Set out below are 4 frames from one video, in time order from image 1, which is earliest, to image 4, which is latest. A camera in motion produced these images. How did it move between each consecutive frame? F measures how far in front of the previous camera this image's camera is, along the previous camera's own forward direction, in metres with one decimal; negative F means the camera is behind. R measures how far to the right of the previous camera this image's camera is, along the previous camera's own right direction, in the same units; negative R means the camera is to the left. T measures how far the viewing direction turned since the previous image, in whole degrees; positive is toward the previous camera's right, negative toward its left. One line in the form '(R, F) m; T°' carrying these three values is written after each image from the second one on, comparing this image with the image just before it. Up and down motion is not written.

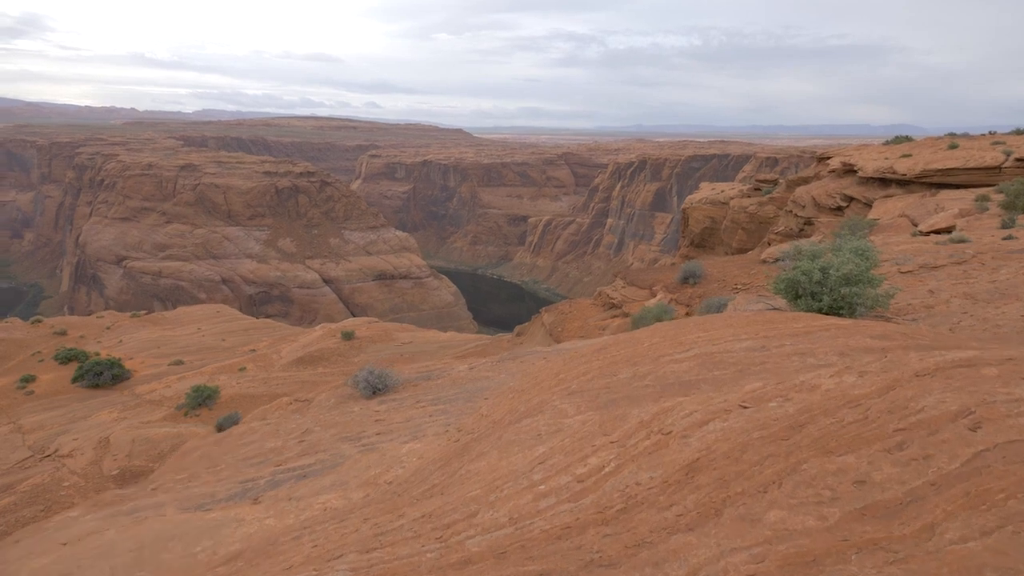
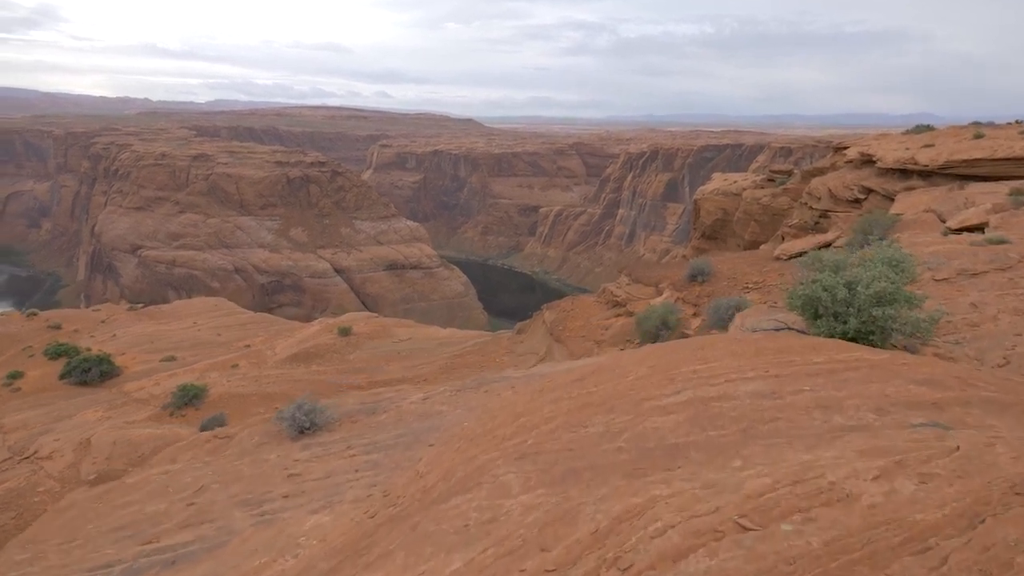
(+0.4, +1.0) m; -1°
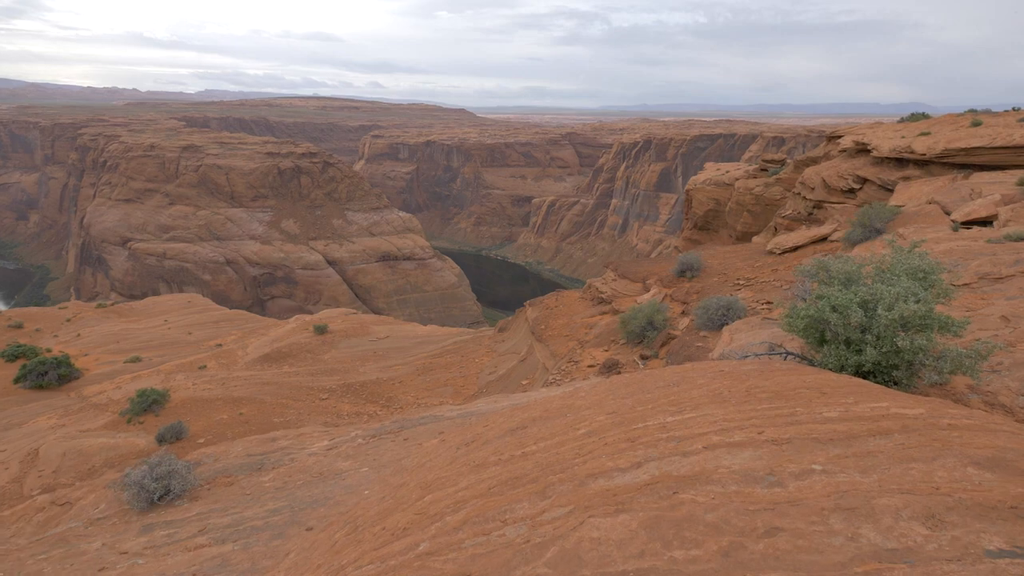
(+0.5, +1.1) m; +1°
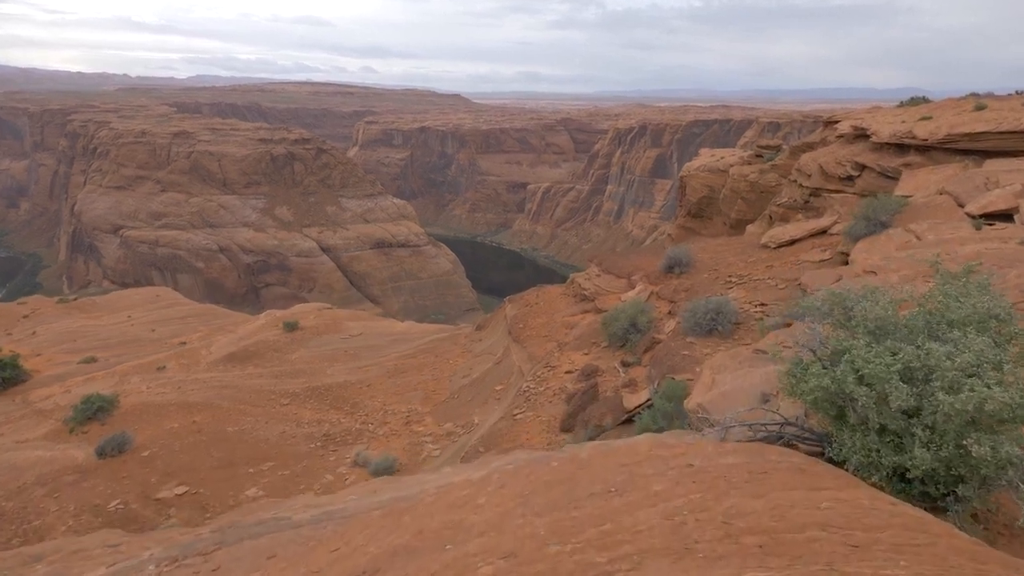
(+0.6, +1.4) m; 0°
